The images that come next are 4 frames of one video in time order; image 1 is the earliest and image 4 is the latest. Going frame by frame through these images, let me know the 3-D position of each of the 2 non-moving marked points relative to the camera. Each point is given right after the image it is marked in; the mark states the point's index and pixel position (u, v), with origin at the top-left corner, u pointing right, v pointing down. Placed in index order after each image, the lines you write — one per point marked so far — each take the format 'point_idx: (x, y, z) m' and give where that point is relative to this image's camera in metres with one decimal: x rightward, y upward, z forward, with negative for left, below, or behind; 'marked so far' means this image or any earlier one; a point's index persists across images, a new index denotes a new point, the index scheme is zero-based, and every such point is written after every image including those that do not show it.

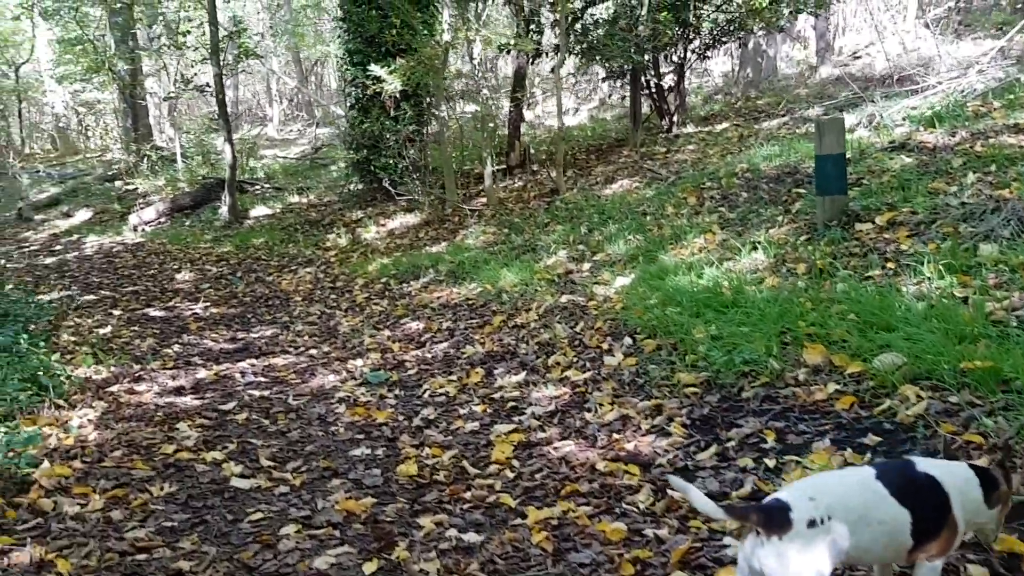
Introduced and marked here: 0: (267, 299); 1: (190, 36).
0: (-2.1, -0.1, +7.8) m
1: (-5.6, +4.3, +16.0) m
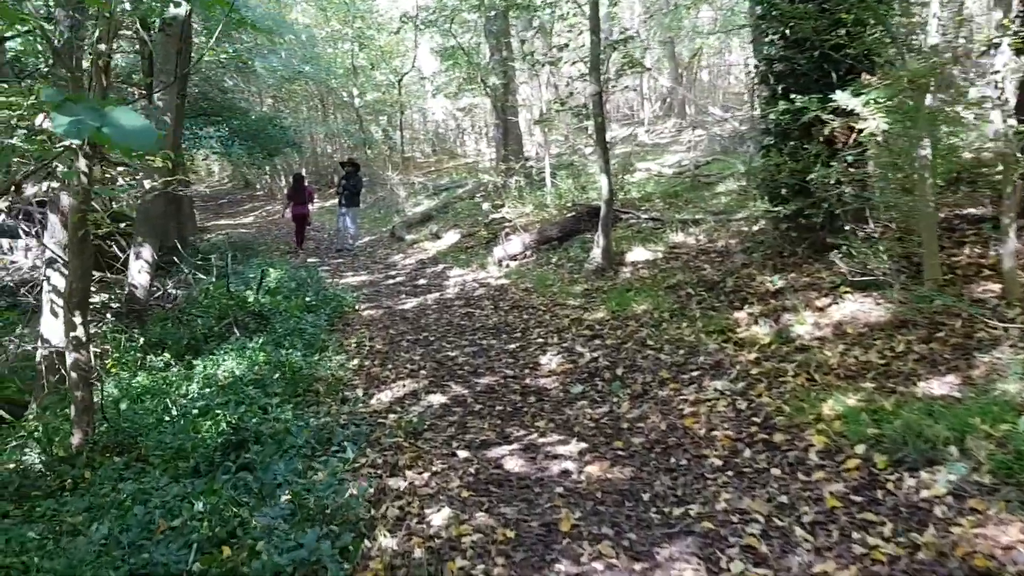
0: (+0.9, -0.9, +5.3) m
1: (+0.9, +3.7, +14.0) m
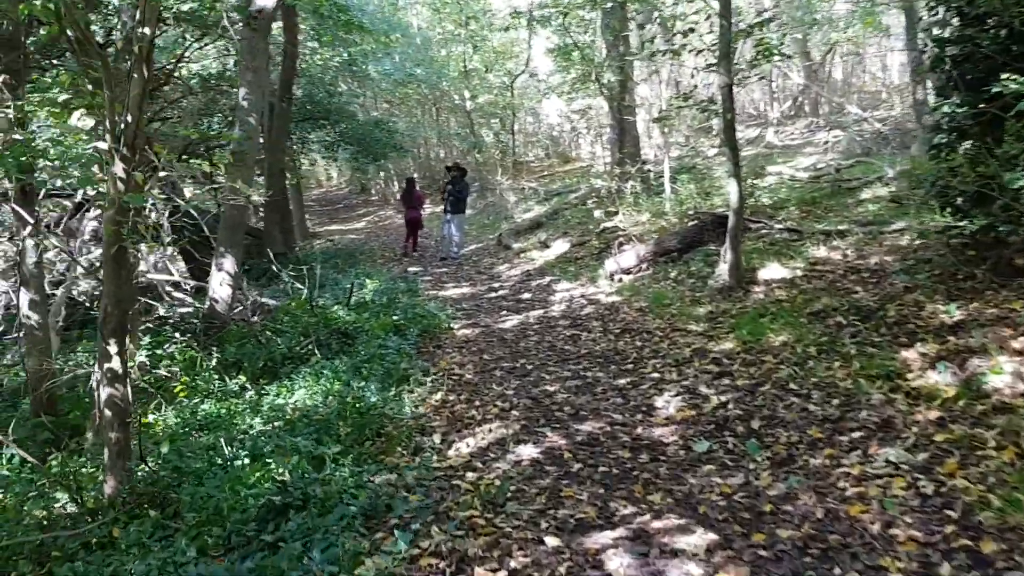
0: (+1.3, -1.1, +3.9) m
1: (+2.5, +3.5, +12.6) m
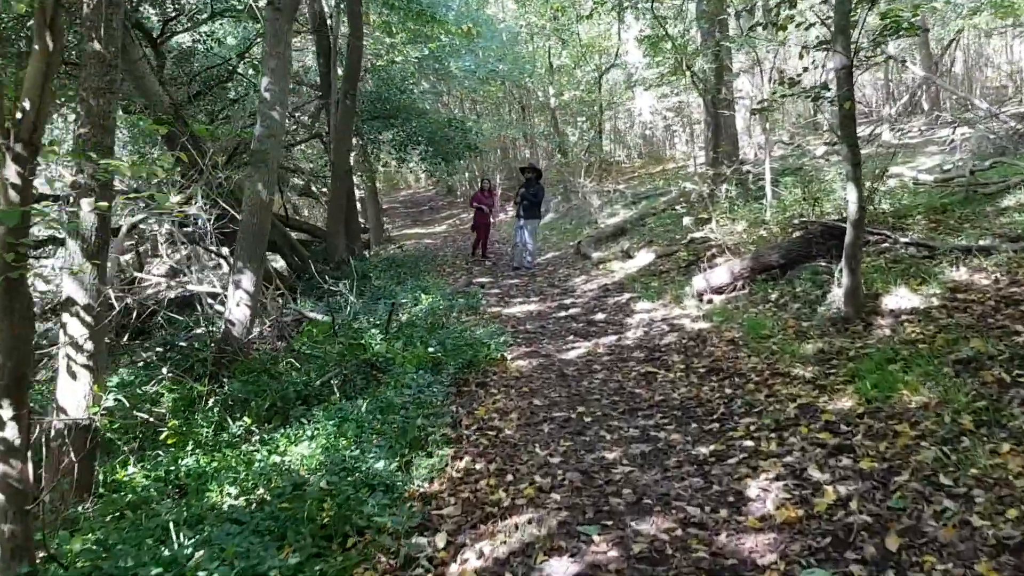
0: (+1.3, -1.4, +2.2) m
1: (+3.4, +3.2, +10.7) m
